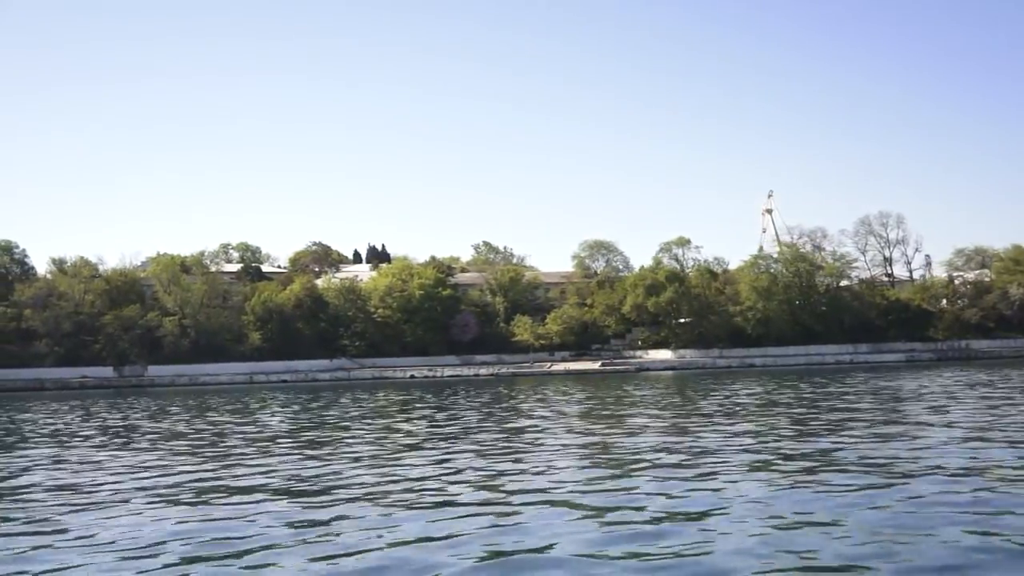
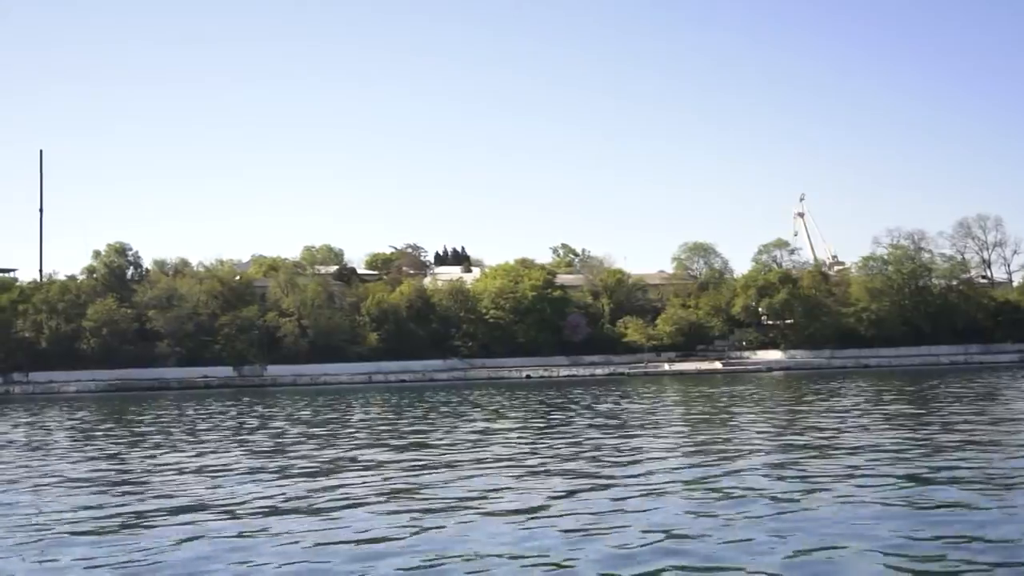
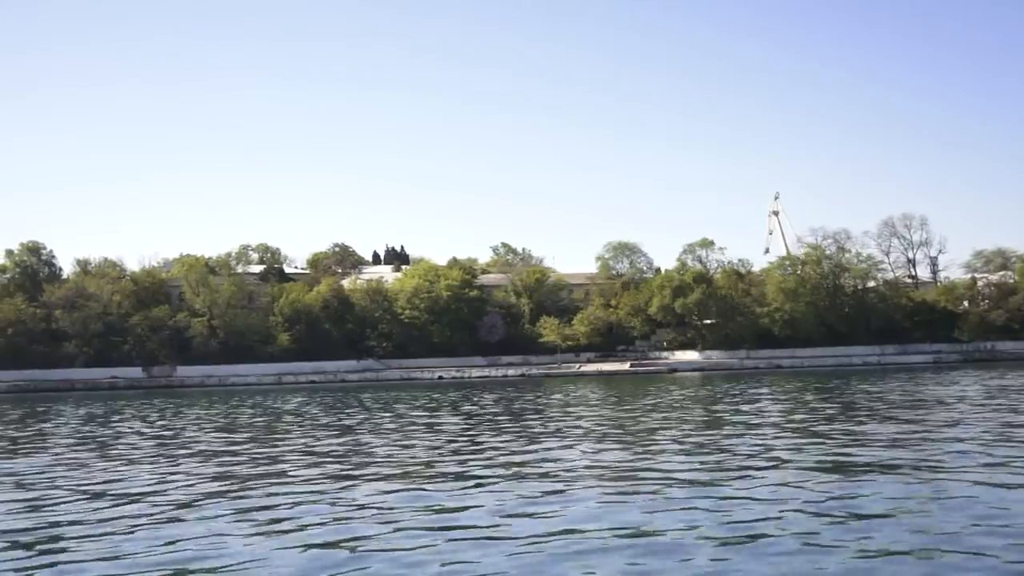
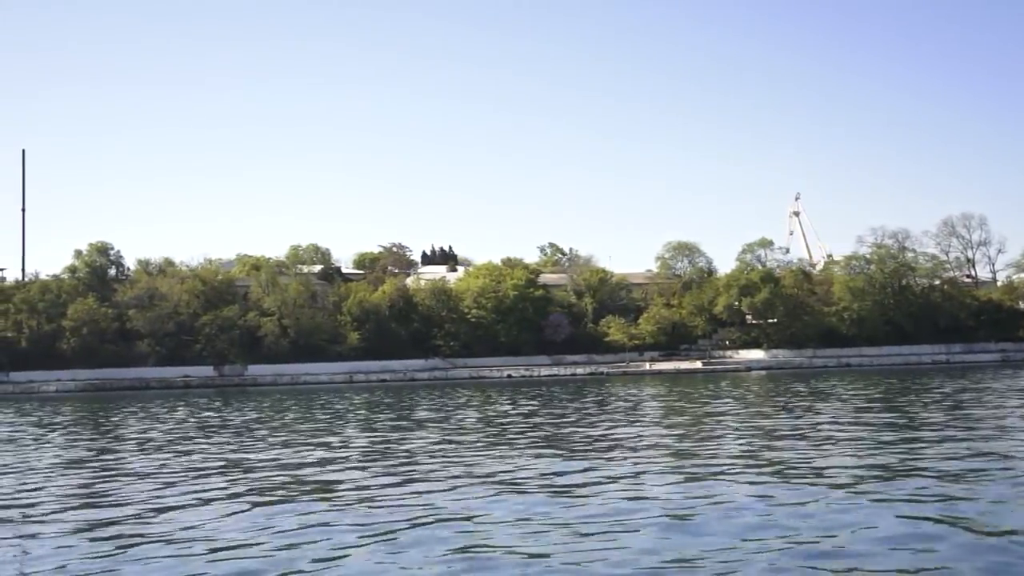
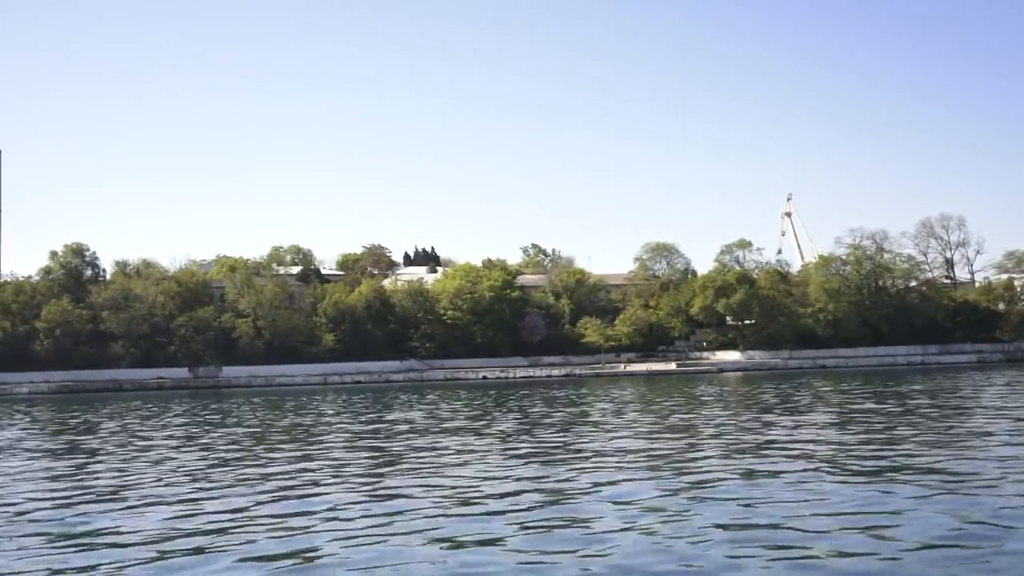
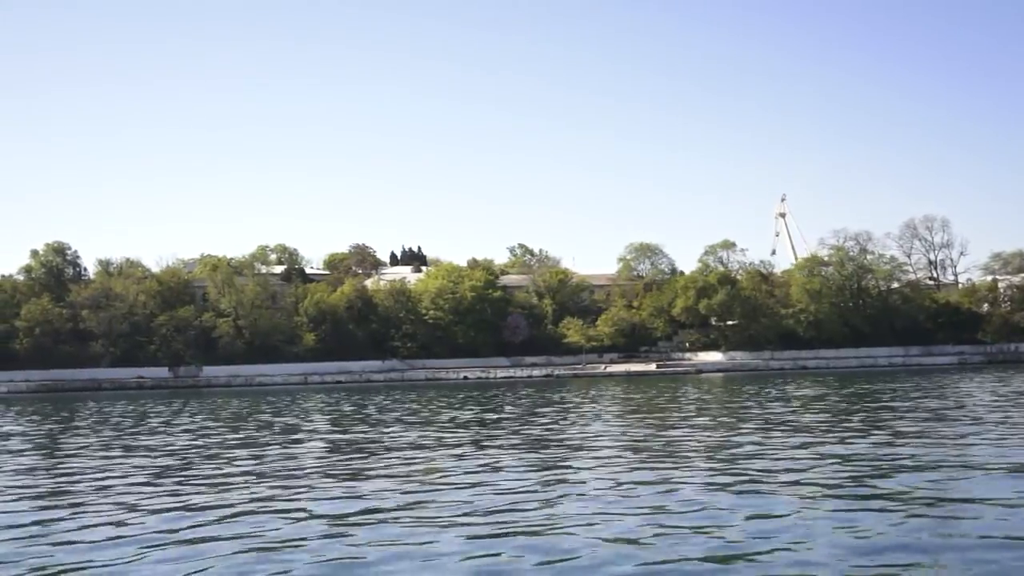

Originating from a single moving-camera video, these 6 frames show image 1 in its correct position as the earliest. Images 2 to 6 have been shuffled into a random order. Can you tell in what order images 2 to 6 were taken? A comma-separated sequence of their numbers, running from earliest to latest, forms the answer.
3, 6, 5, 4, 2
